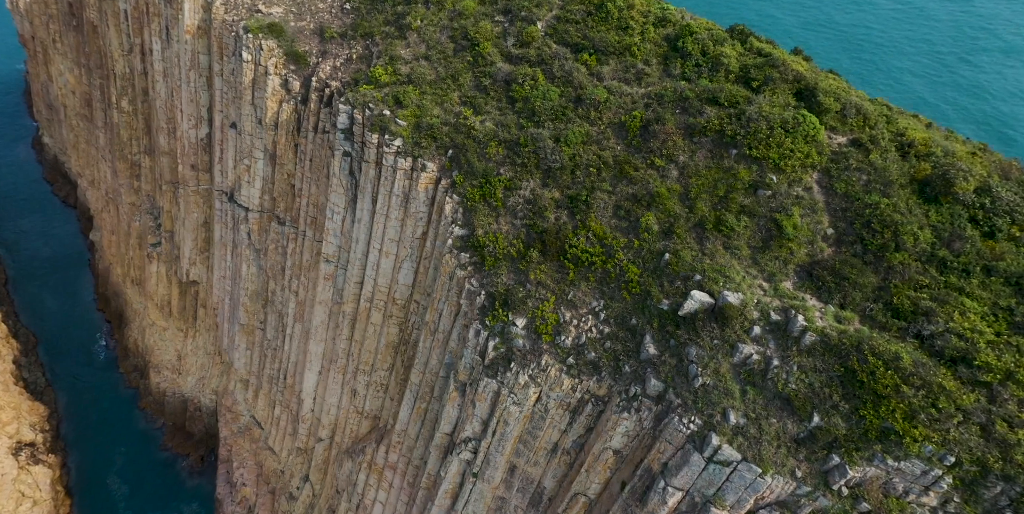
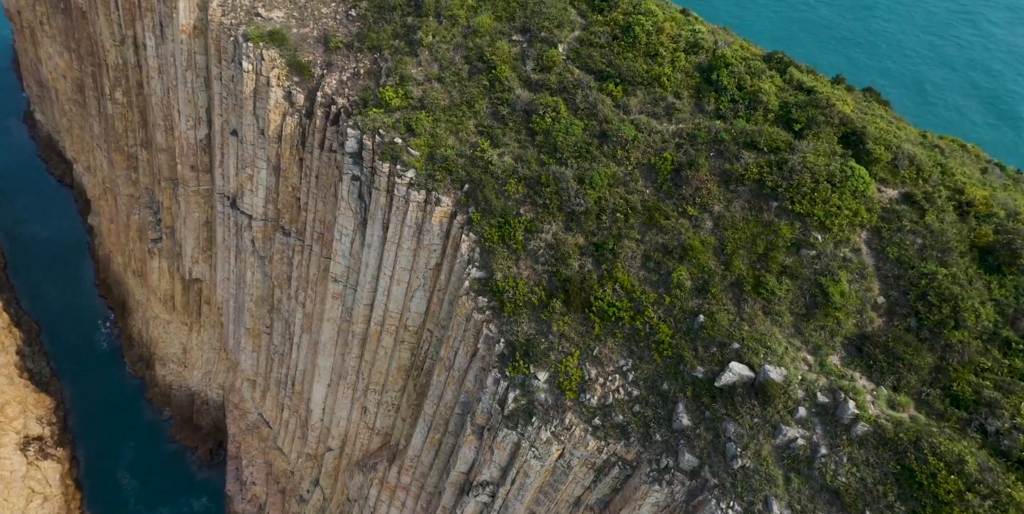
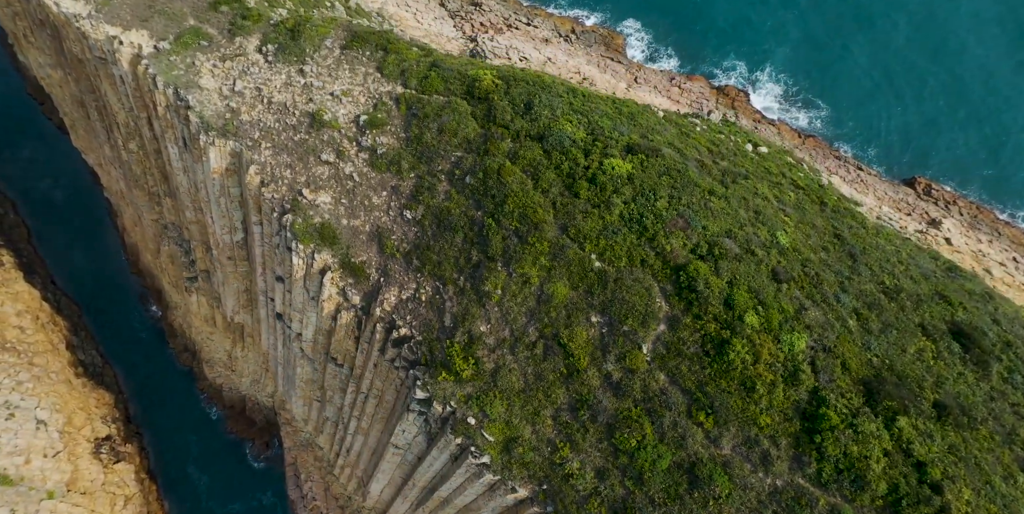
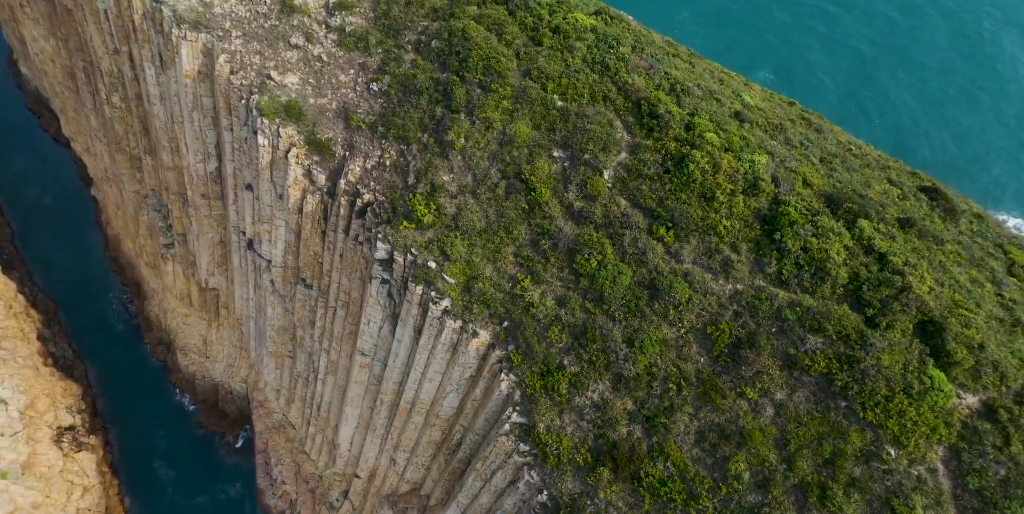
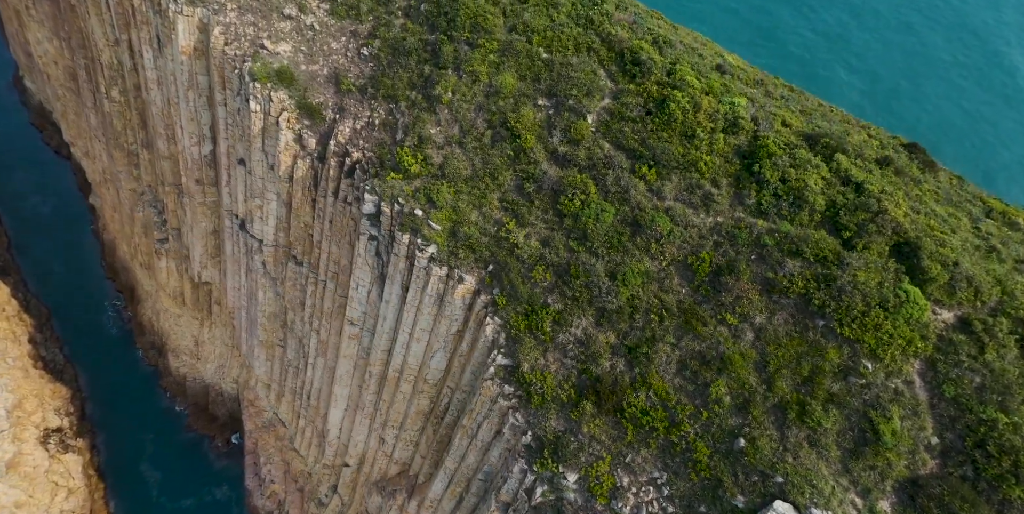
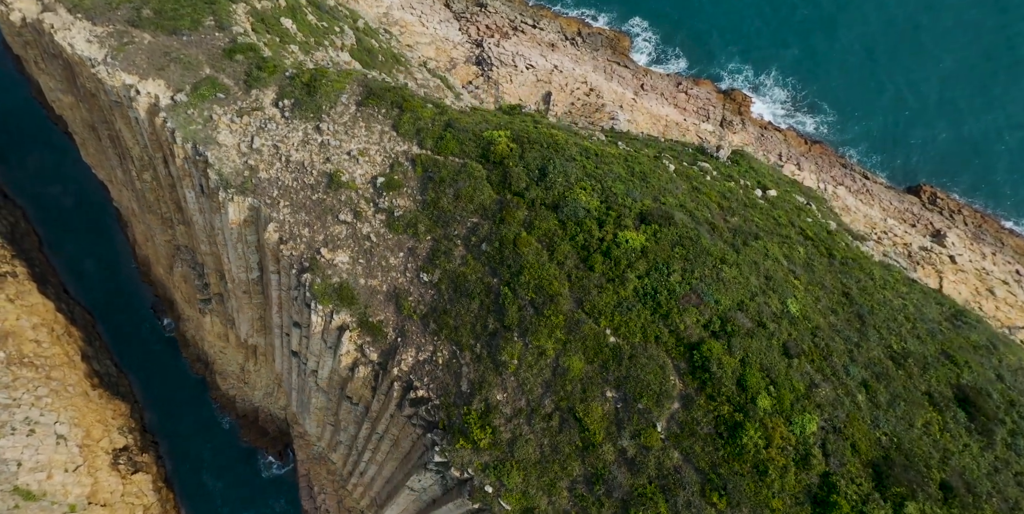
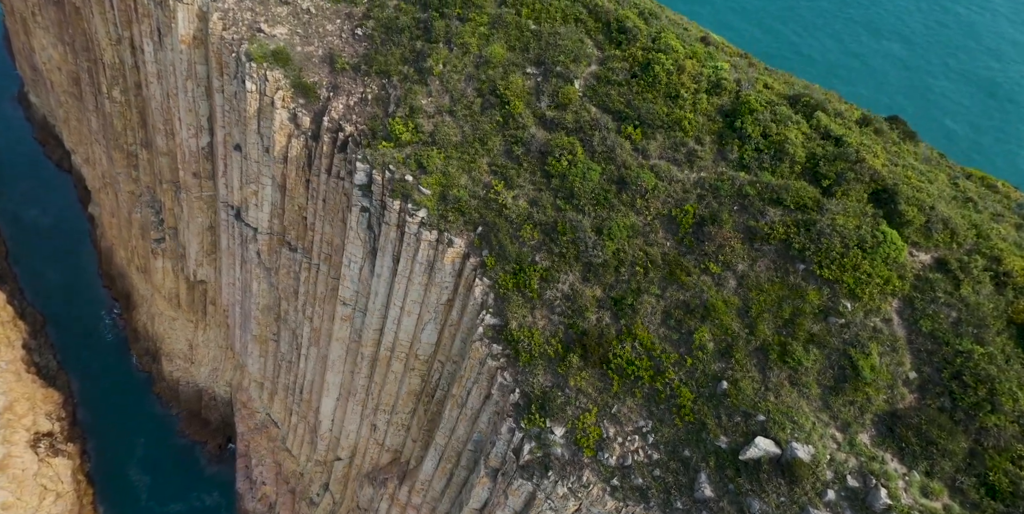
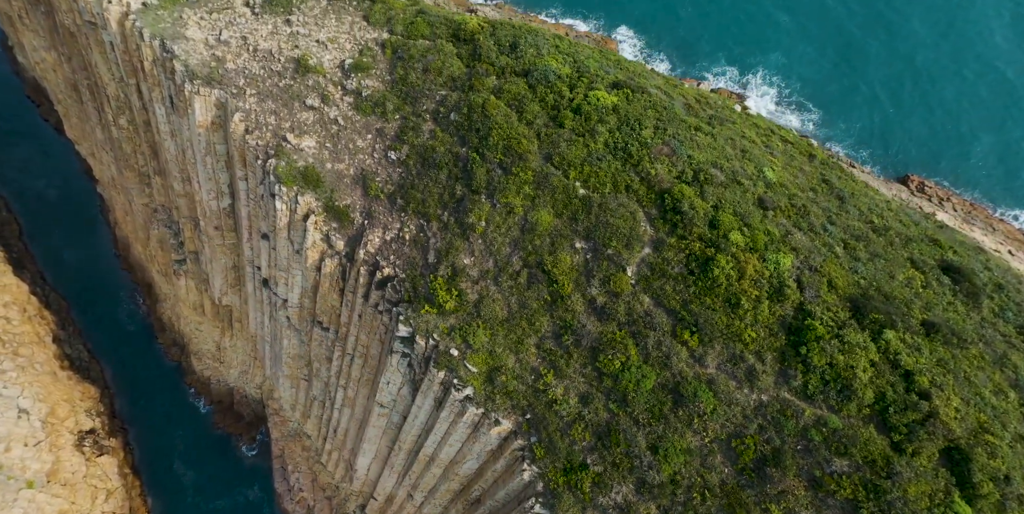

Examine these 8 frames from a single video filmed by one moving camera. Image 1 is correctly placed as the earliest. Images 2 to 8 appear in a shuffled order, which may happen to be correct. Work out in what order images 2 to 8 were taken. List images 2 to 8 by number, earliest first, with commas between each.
2, 7, 5, 4, 8, 3, 6
